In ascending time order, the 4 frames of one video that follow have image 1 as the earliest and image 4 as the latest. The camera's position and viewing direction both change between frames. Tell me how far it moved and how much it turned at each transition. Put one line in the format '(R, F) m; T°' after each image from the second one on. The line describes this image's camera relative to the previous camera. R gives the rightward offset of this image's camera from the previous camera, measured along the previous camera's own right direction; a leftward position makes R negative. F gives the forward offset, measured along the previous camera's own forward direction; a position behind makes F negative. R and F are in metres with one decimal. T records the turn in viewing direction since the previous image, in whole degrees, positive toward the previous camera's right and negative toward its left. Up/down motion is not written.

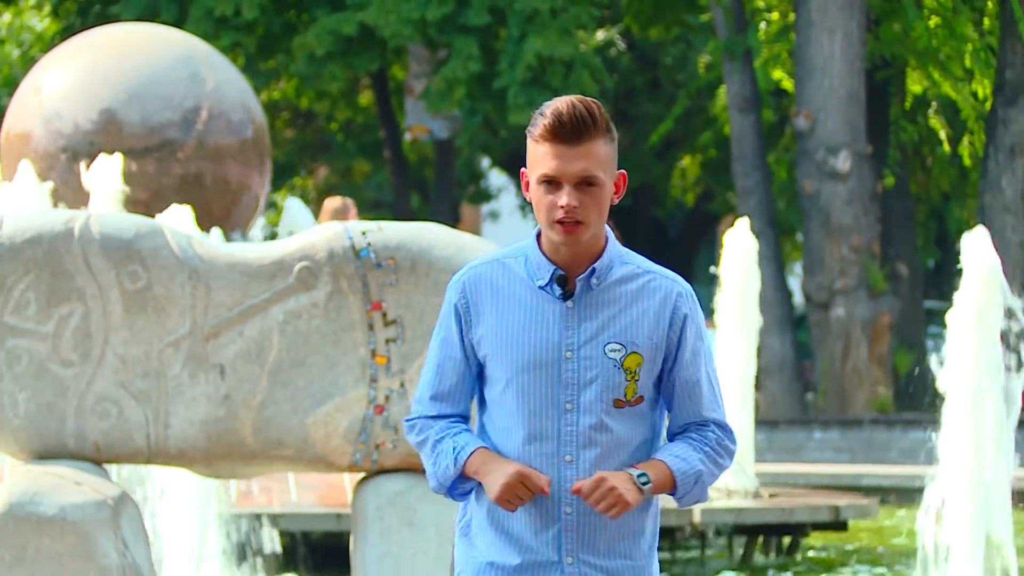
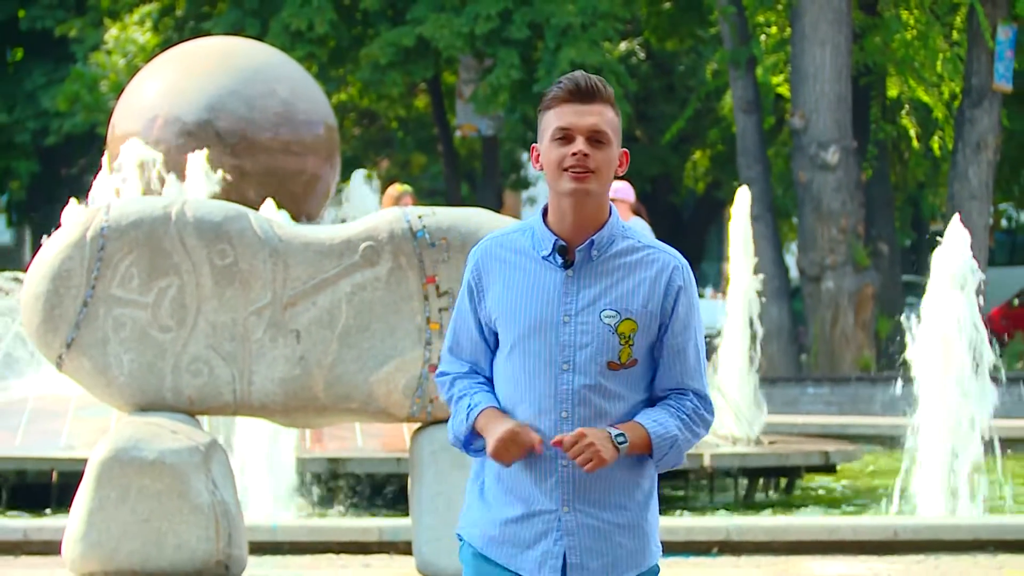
(-0.1, -1.0) m; -1°
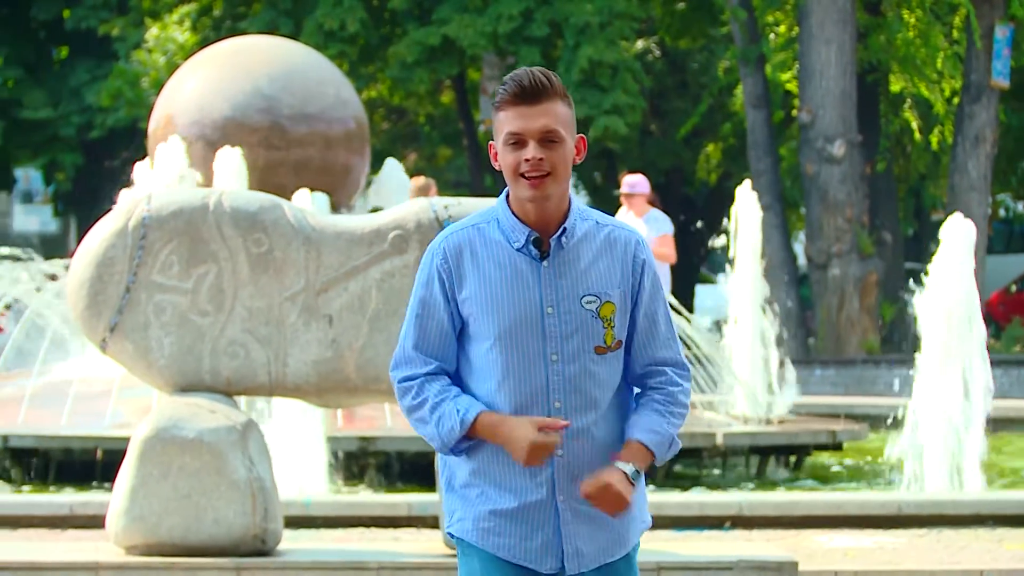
(0.0, -0.4) m; 0°
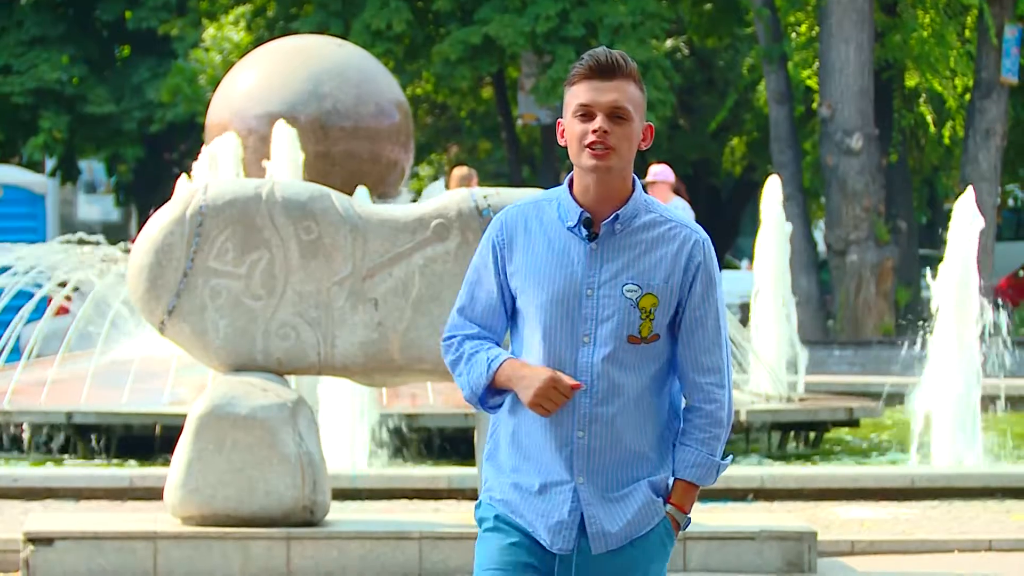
(-0.1, -0.4) m; 0°
